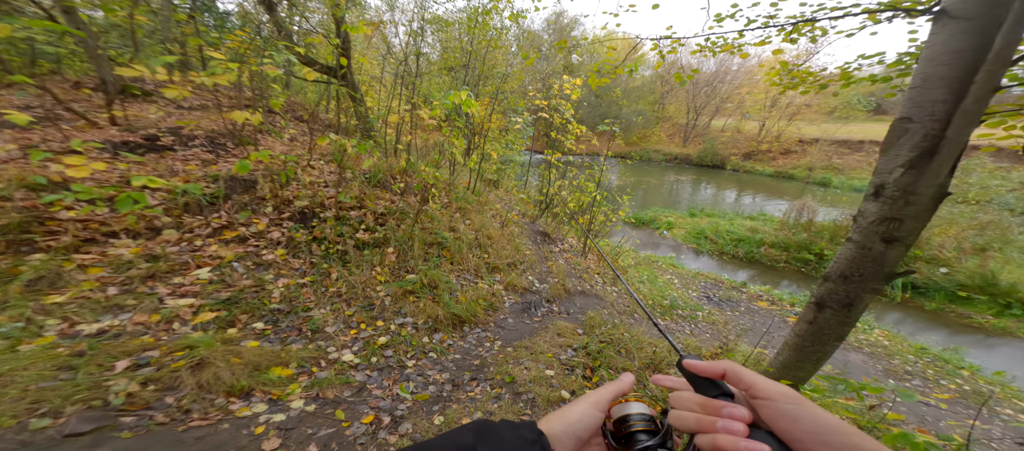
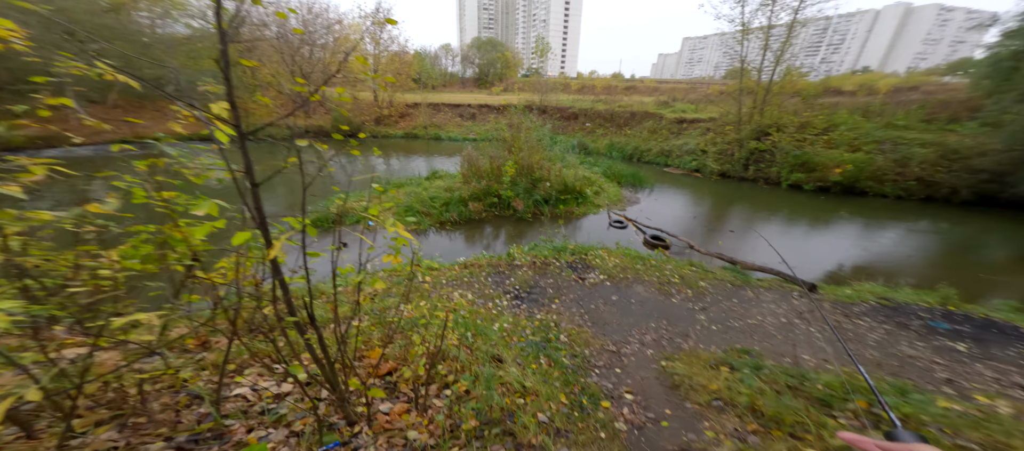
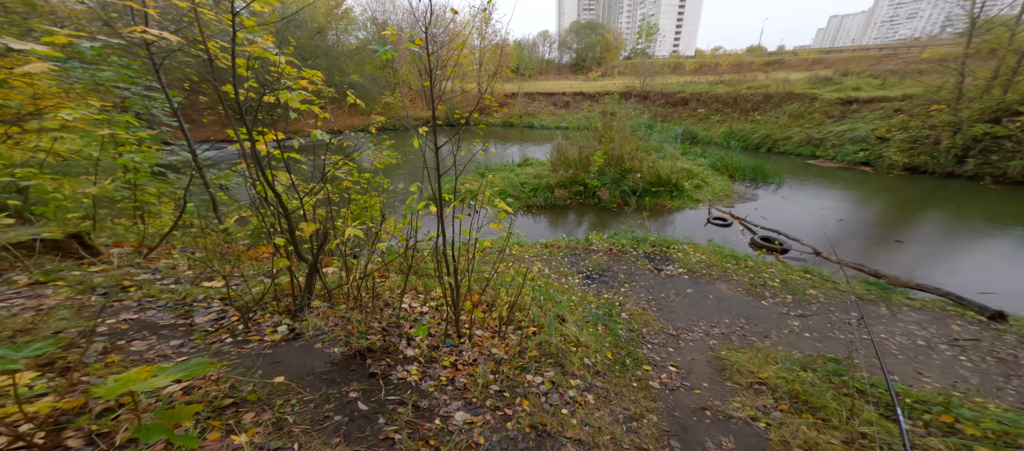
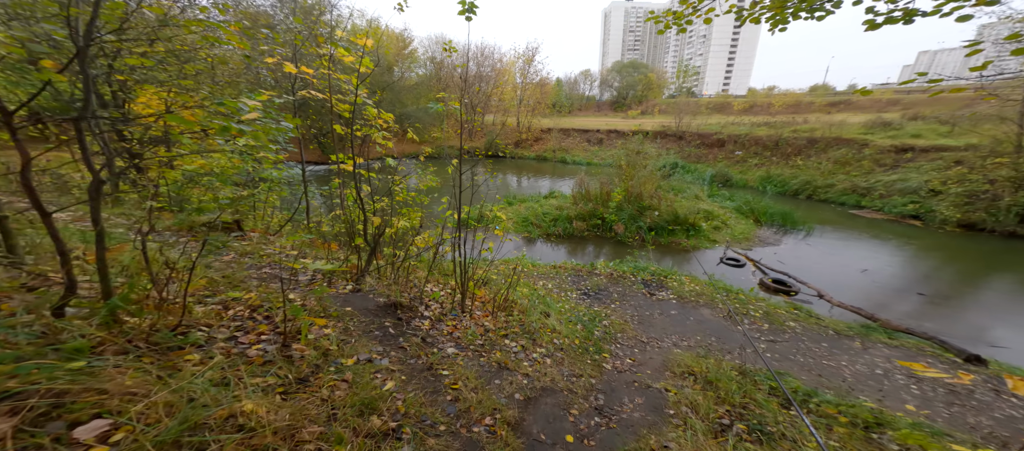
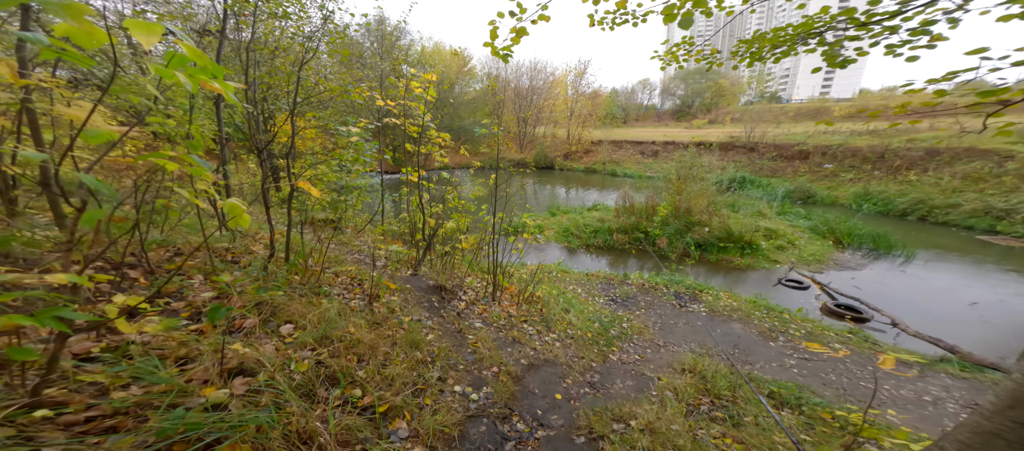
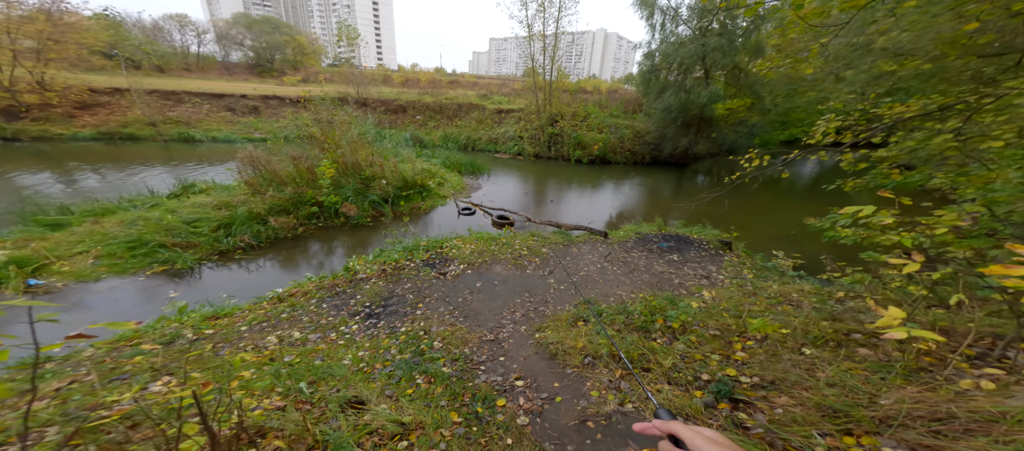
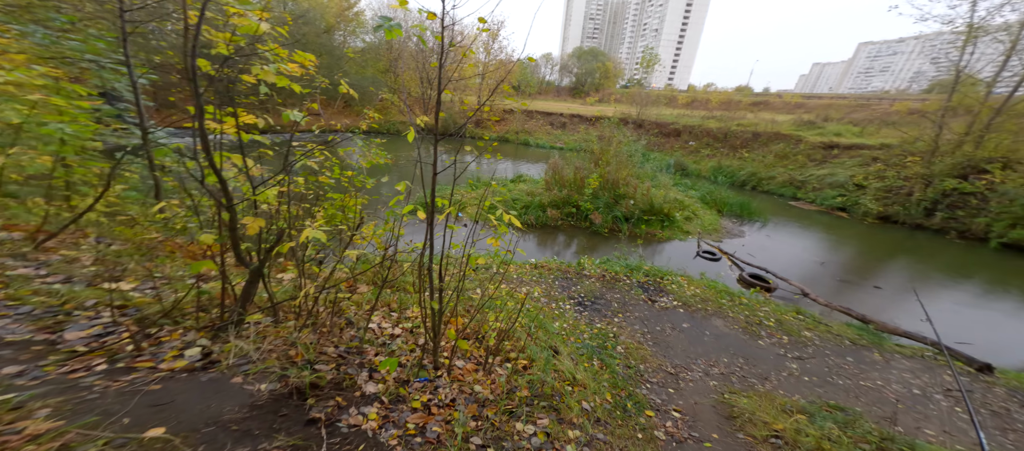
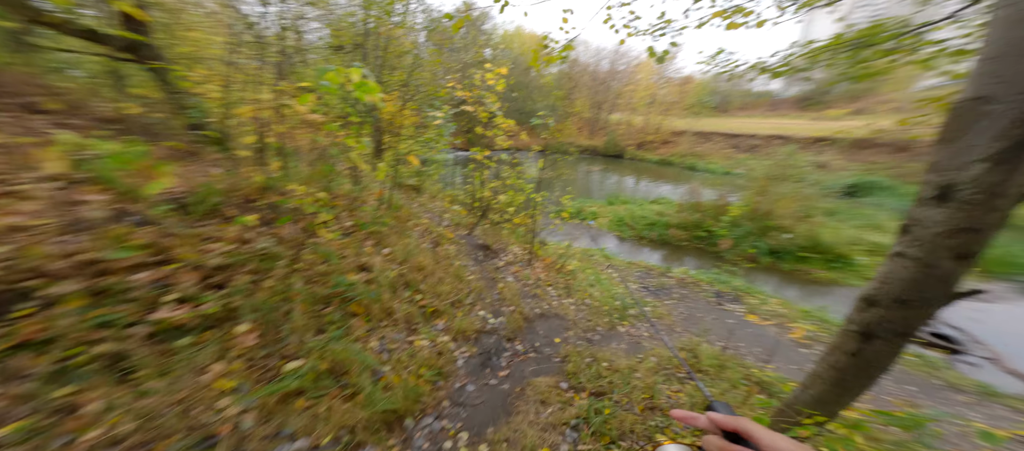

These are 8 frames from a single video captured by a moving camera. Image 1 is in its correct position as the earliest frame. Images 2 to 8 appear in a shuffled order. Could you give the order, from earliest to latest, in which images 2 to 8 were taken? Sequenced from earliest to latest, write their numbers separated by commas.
8, 5, 4, 3, 7, 2, 6
